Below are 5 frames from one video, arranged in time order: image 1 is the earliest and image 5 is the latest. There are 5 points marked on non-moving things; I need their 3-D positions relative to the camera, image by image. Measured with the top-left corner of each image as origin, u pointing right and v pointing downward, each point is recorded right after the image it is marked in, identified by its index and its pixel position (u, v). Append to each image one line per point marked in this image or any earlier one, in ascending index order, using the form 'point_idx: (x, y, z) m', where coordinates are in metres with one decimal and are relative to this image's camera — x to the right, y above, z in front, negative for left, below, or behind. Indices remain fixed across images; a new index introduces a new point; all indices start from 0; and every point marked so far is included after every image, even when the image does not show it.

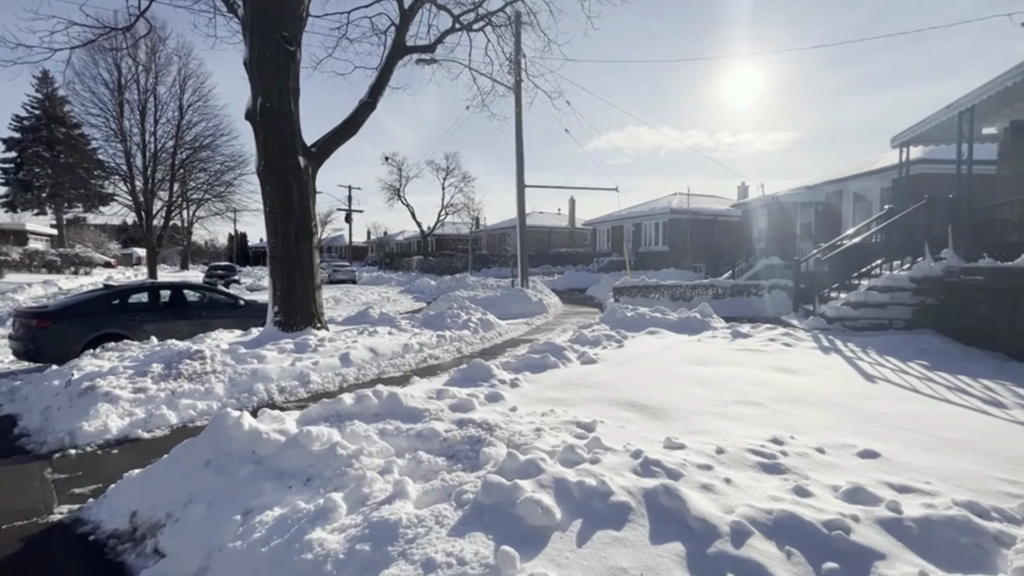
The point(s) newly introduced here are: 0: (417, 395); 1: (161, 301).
0: (-0.9, -1.0, +4.7) m
1: (-8.0, -0.3, +10.9) m
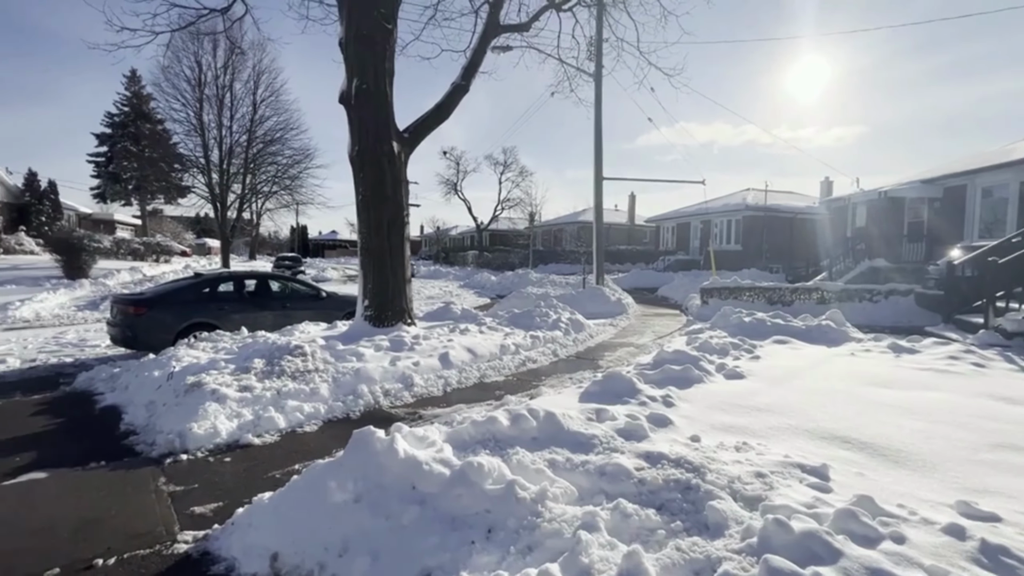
0: (+0.5, -1.0, +3.9) m
1: (-6.0, -0.1, +10.7) m
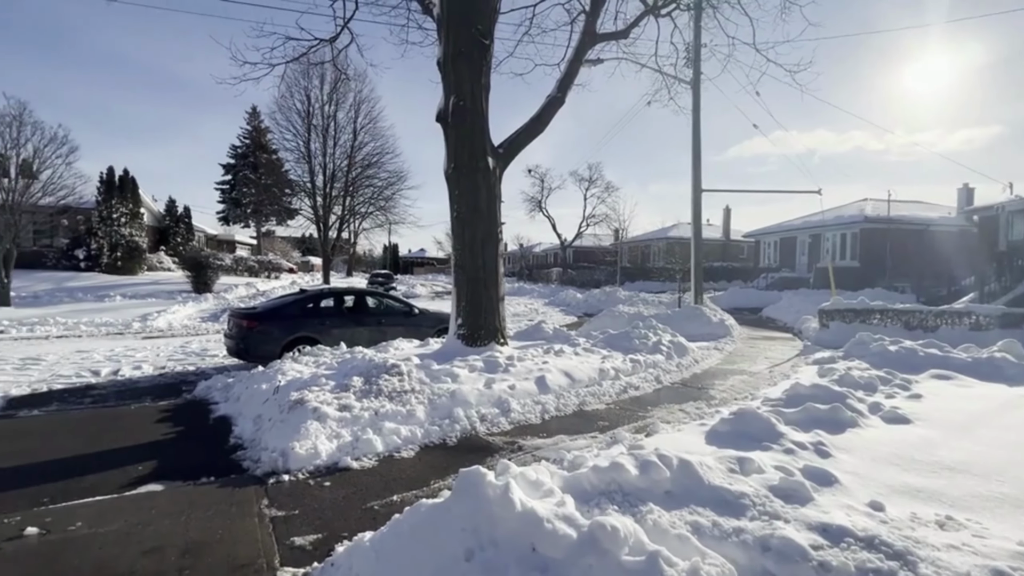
0: (+1.4, -1.2, +3.3) m
1: (-3.9, -0.4, +11.1) m
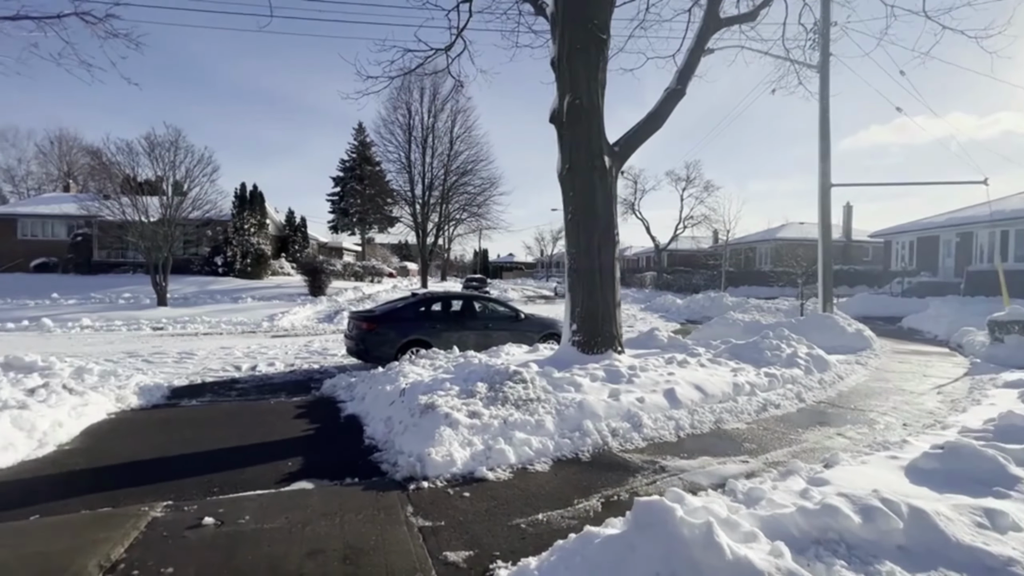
0: (+2.4, -1.2, +2.6) m
1: (-1.4, -0.5, +11.3) m
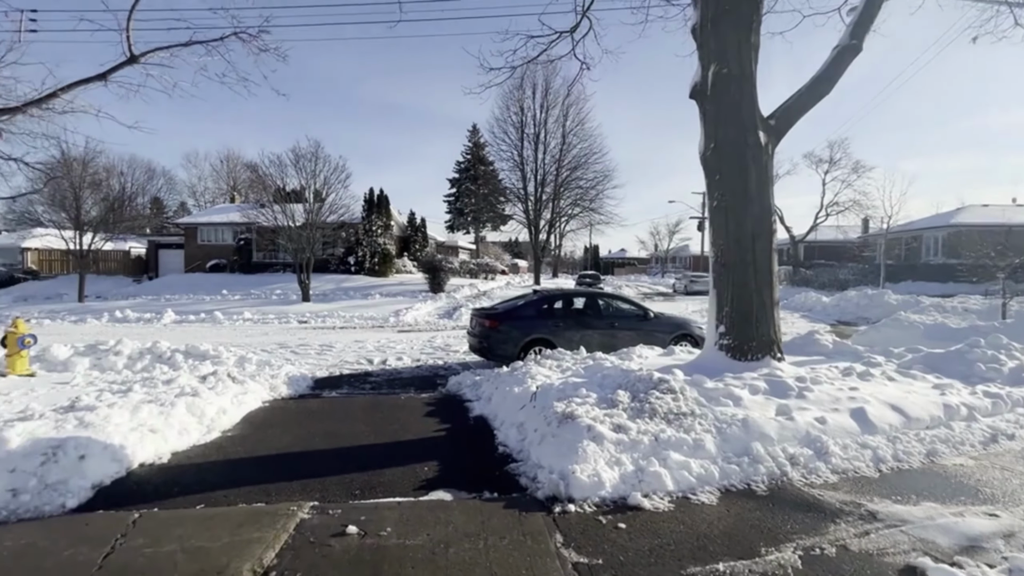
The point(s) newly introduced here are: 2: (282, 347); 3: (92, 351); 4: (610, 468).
0: (+3.2, -1.2, +1.5) m
1: (+1.4, -0.4, +10.7) m
2: (-6.4, -1.6, +13.4) m
3: (-8.5, -1.3, +9.8) m
4: (+0.9, -1.6, +4.2) m
